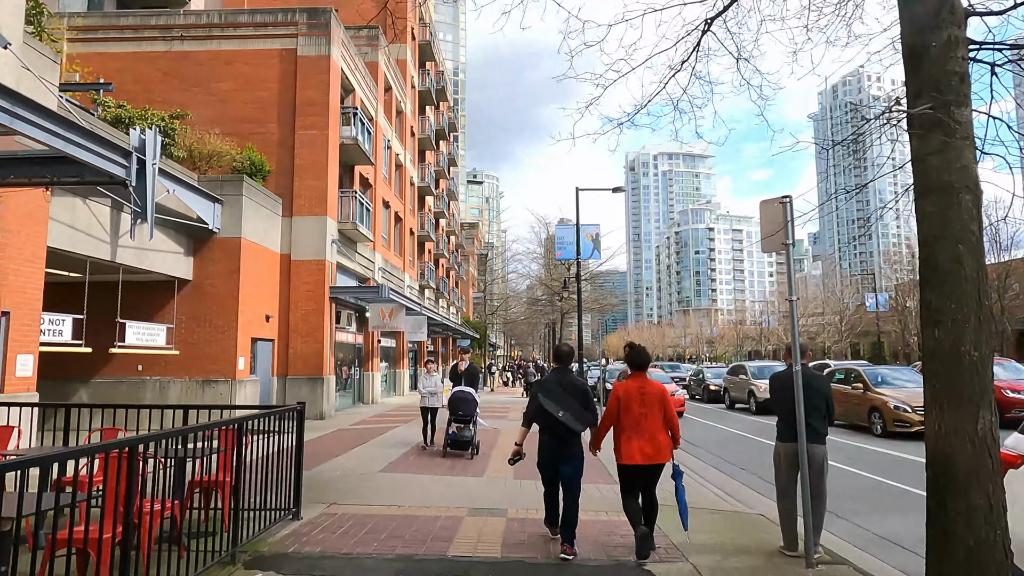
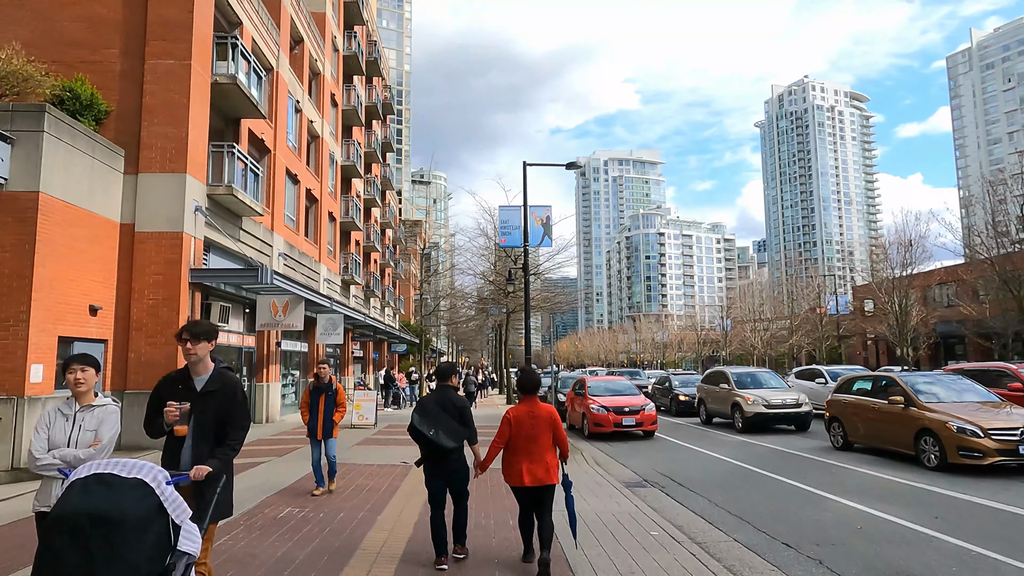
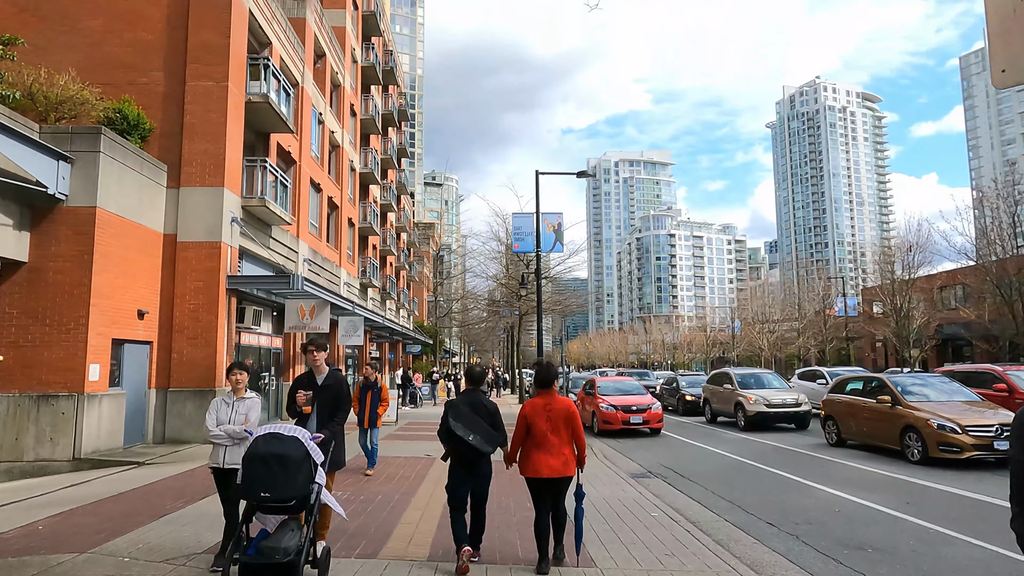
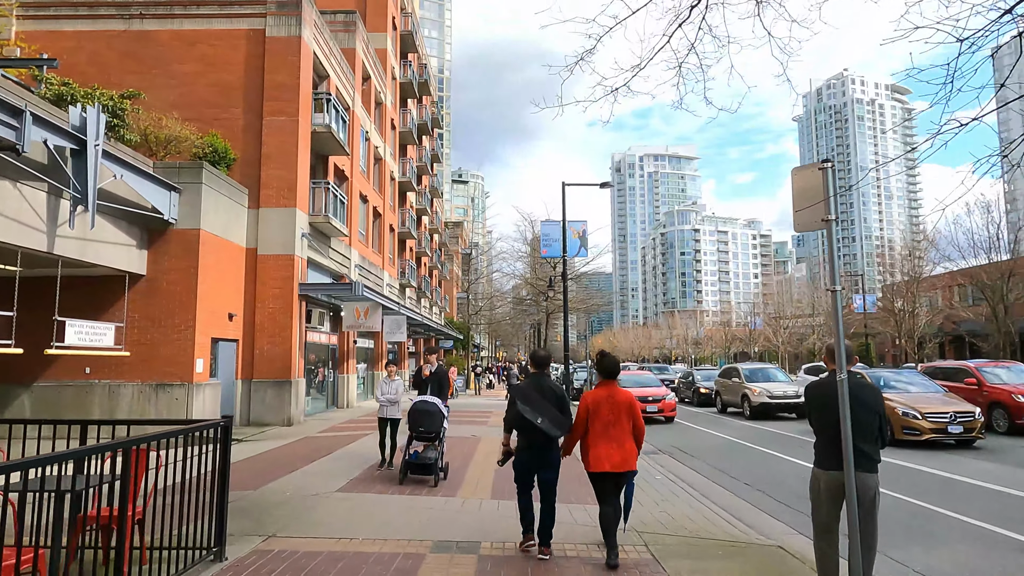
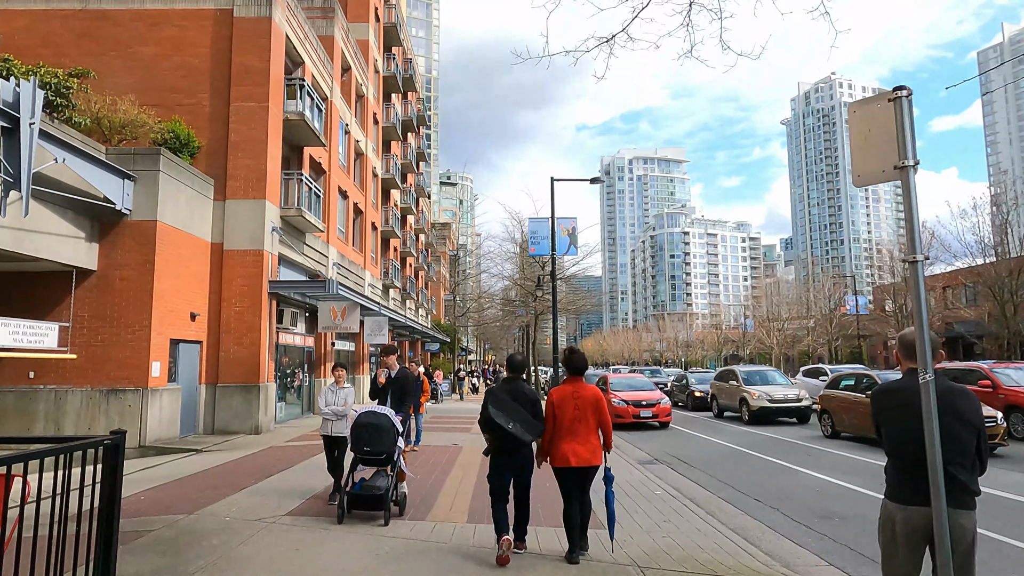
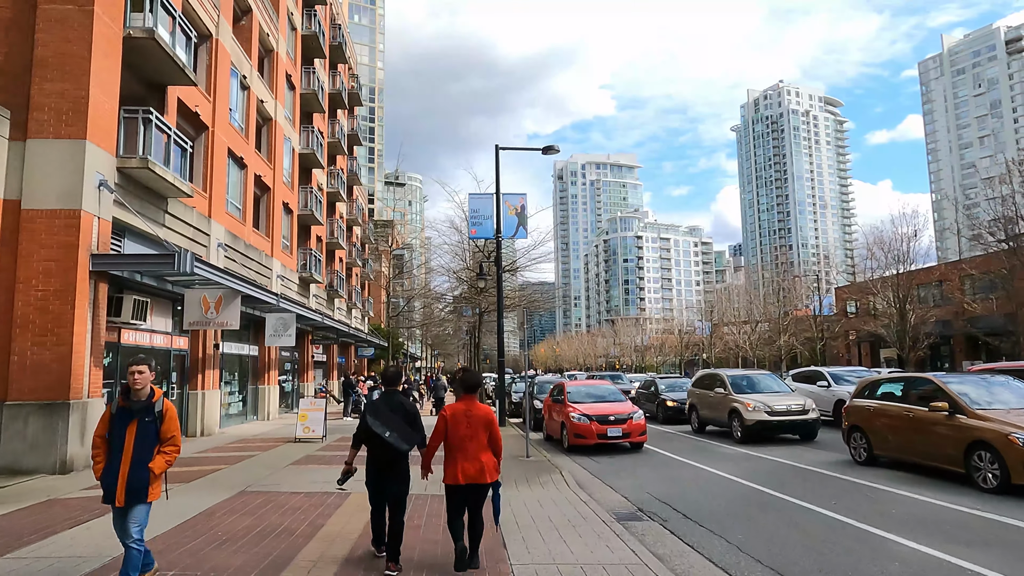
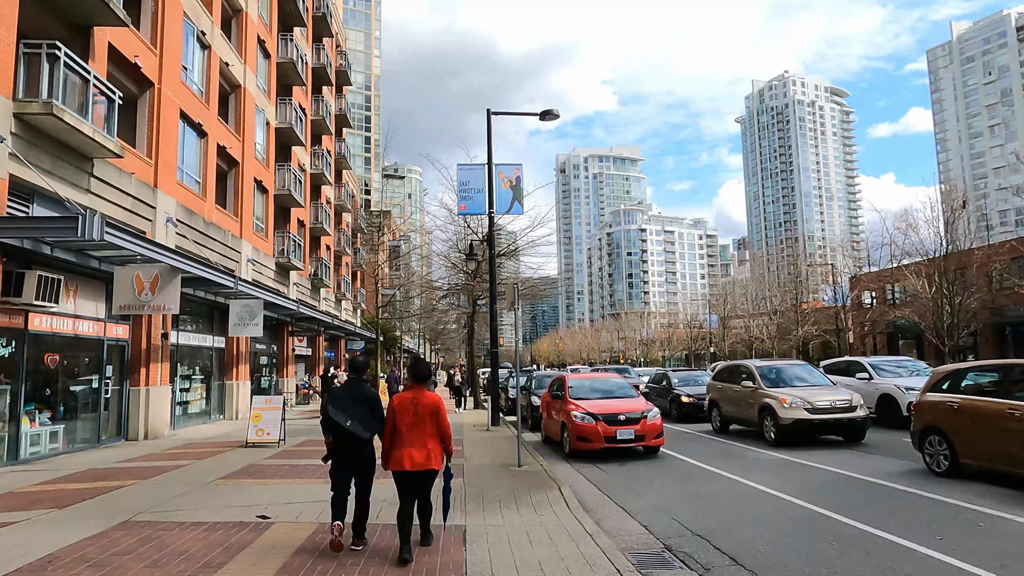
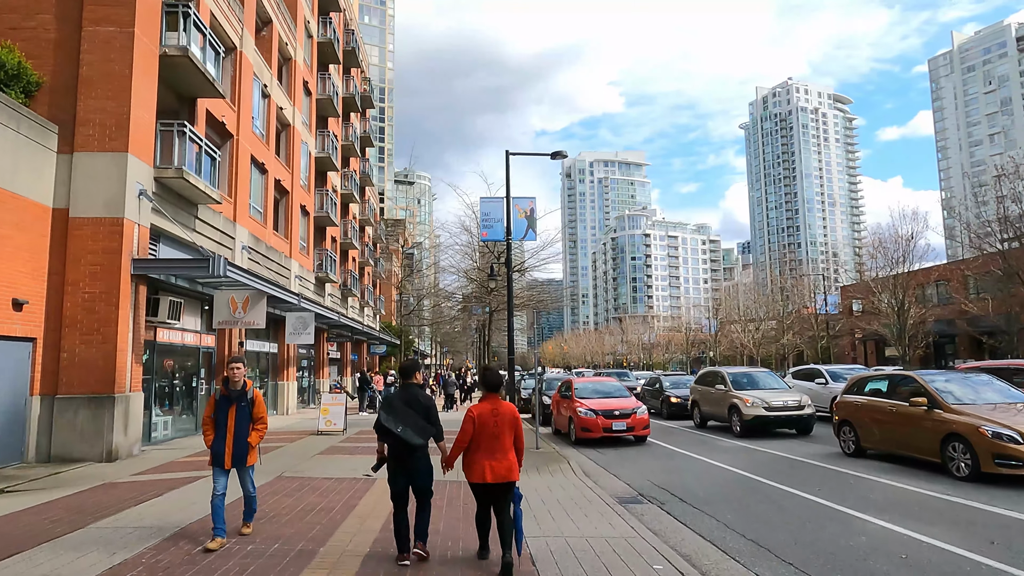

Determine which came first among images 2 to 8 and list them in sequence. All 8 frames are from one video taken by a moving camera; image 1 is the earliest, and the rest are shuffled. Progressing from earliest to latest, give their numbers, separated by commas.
4, 5, 3, 2, 8, 6, 7
